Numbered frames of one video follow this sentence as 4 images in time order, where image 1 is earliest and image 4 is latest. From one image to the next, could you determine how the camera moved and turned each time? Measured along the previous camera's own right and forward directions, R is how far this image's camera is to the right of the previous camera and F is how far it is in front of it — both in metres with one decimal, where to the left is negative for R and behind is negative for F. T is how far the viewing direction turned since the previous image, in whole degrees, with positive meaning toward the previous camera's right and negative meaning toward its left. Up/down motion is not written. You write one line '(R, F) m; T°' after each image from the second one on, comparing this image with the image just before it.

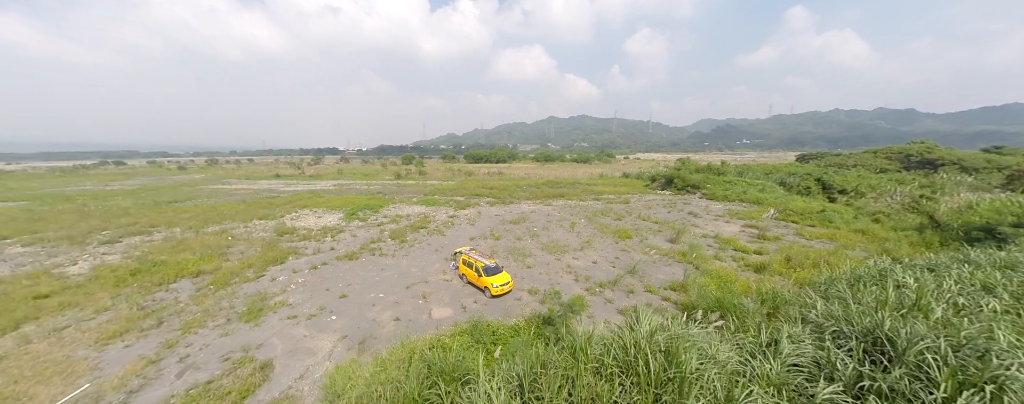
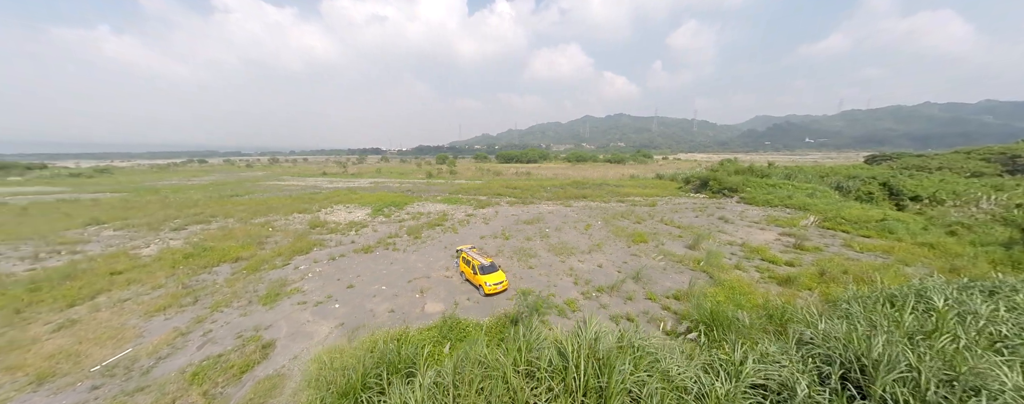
(+1.3, 0.0) m; -7°
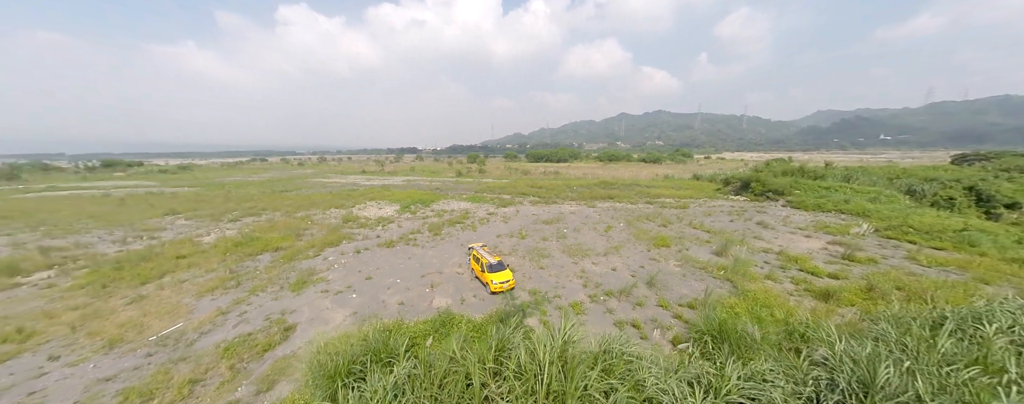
(+0.9, 0.0) m; -7°
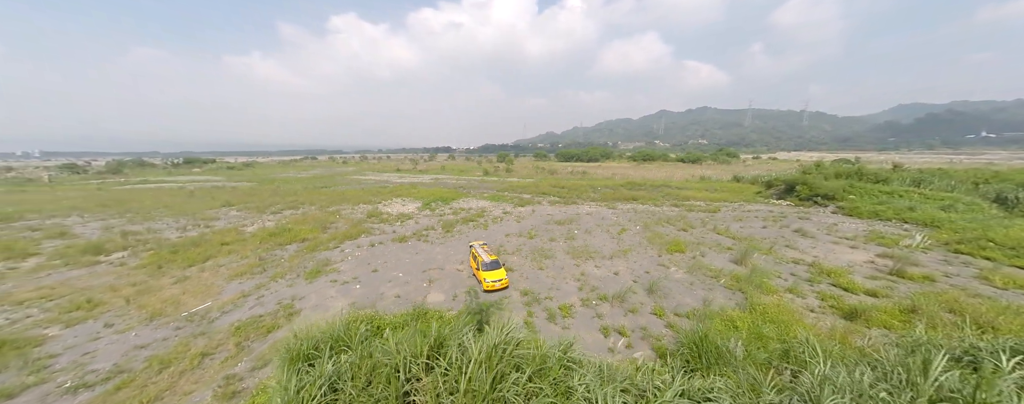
(+1.3, +0.1) m; -7°
